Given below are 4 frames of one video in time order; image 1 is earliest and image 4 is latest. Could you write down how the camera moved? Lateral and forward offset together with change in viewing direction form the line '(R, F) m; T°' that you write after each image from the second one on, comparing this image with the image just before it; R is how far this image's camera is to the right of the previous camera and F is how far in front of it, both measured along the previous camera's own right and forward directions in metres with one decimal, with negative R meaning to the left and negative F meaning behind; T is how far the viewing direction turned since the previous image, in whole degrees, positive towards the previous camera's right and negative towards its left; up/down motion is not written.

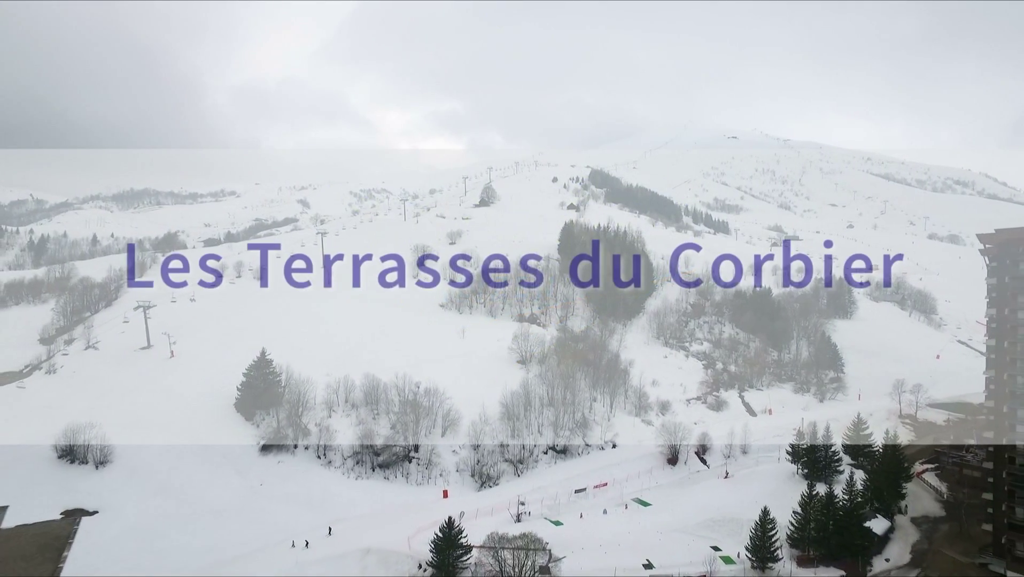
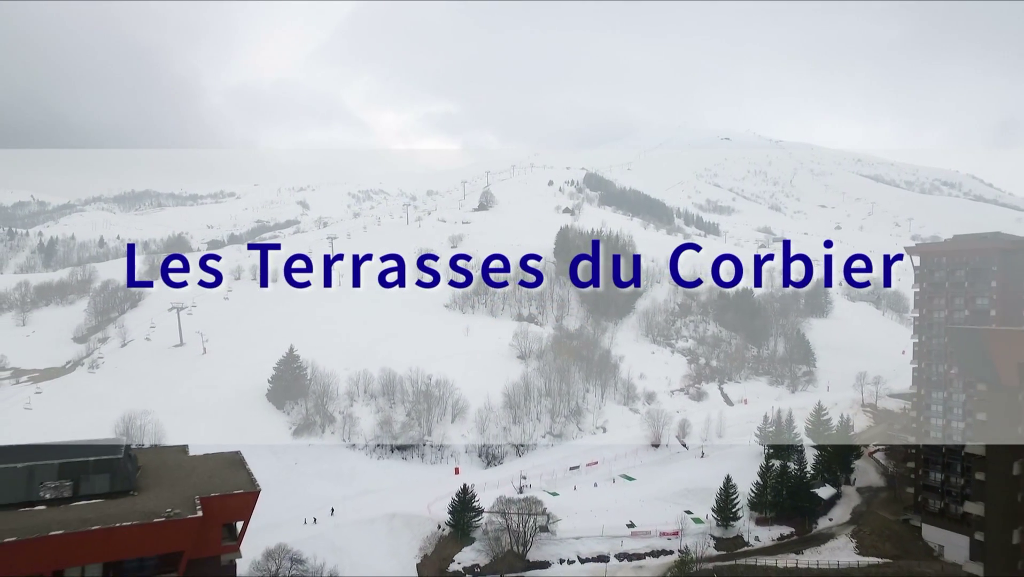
(-0.4, -3.9) m; 0°
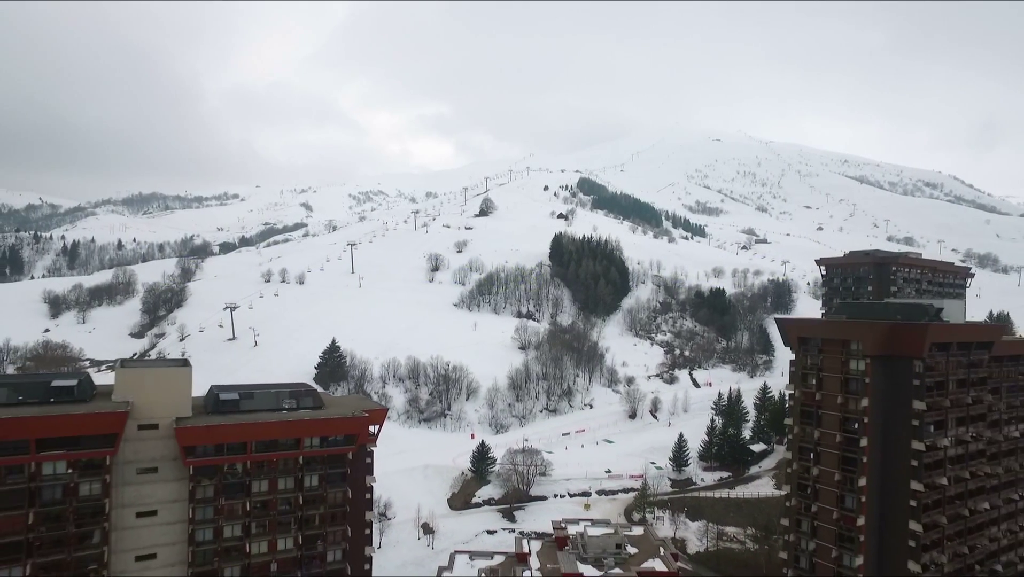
(-0.5, -7.7) m; 0°
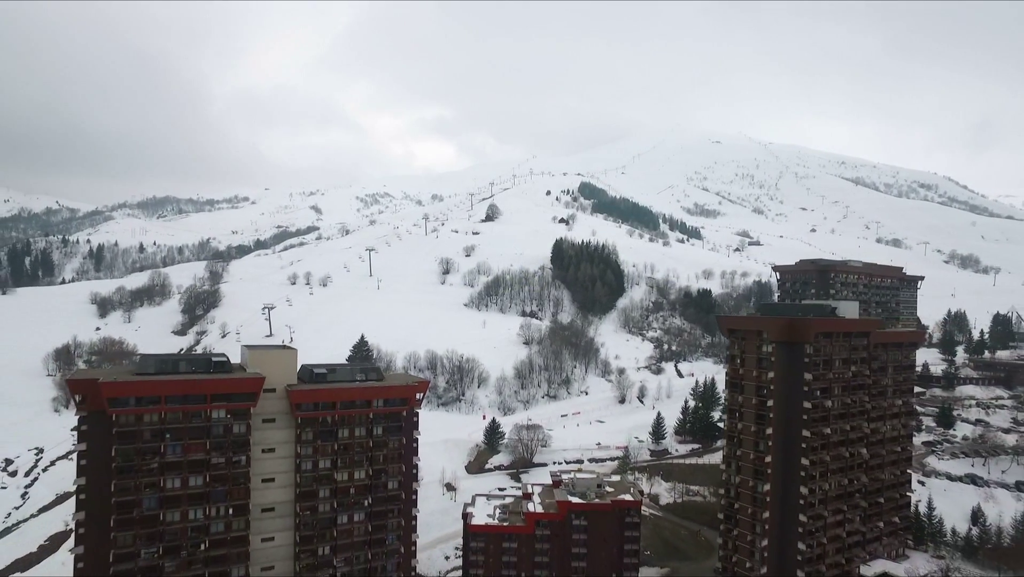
(-0.2, -6.3) m; 0°
